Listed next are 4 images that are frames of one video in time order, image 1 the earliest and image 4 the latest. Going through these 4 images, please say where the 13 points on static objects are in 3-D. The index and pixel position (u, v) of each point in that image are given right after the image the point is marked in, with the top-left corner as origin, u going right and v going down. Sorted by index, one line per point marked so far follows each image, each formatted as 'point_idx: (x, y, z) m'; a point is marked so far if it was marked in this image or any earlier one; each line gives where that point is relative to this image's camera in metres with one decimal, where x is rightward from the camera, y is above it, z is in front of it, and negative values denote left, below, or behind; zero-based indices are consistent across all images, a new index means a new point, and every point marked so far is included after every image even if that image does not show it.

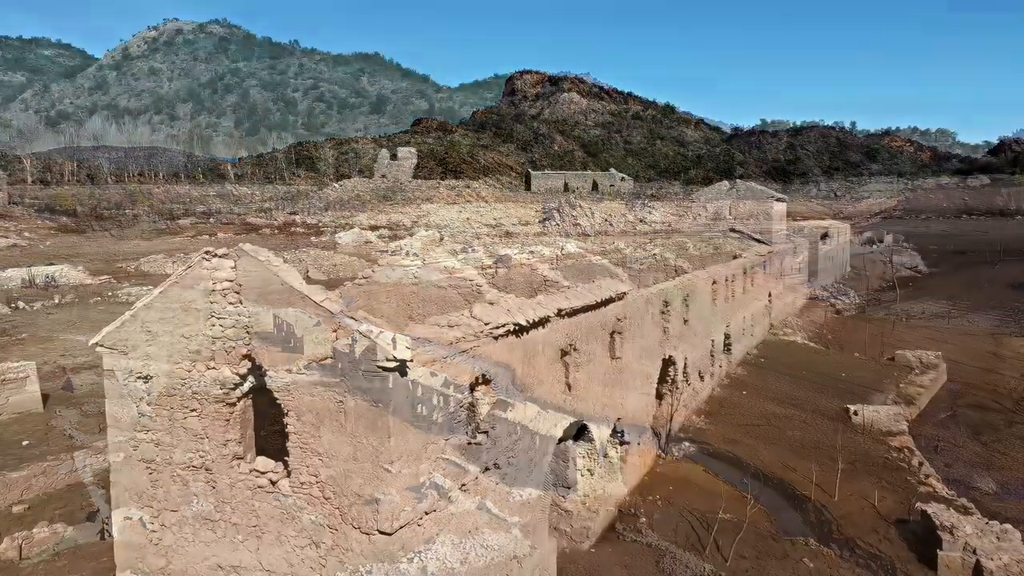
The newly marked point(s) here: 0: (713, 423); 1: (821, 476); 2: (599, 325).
0: (+3.5, -2.4, +10.8) m
1: (+4.5, -2.7, +9.1) m
2: (+1.0, -0.4, +7.3) m
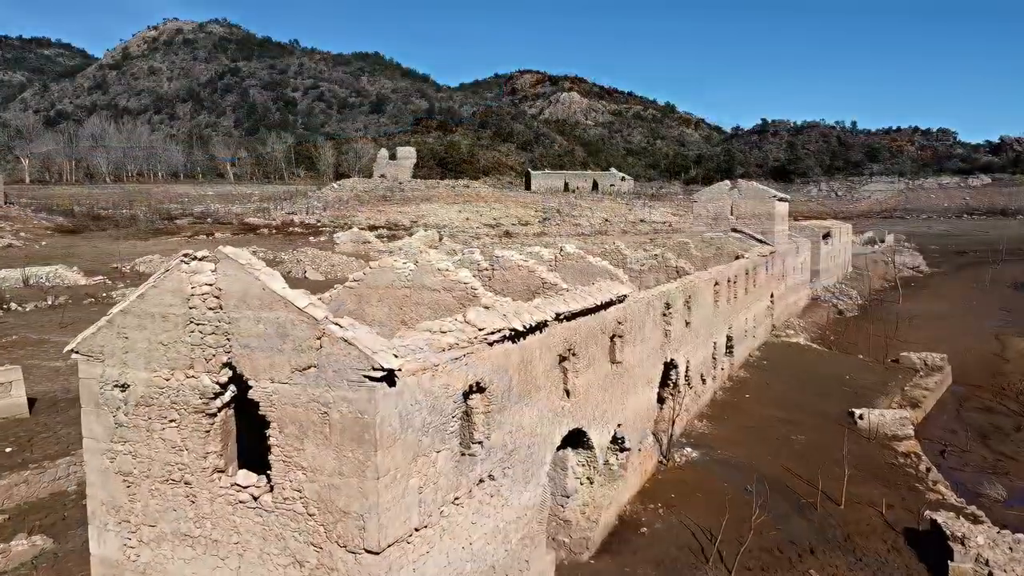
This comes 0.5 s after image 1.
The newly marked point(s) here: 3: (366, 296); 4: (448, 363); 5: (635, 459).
0: (+3.4, -2.4, +10.6) m
1: (+4.5, -2.8, +8.9) m
2: (+1.0, -0.5, +7.0) m
3: (-1.4, -0.1, +6.2) m
4: (-0.5, -0.5, +4.5) m
5: (+1.6, -2.3, +8.3) m
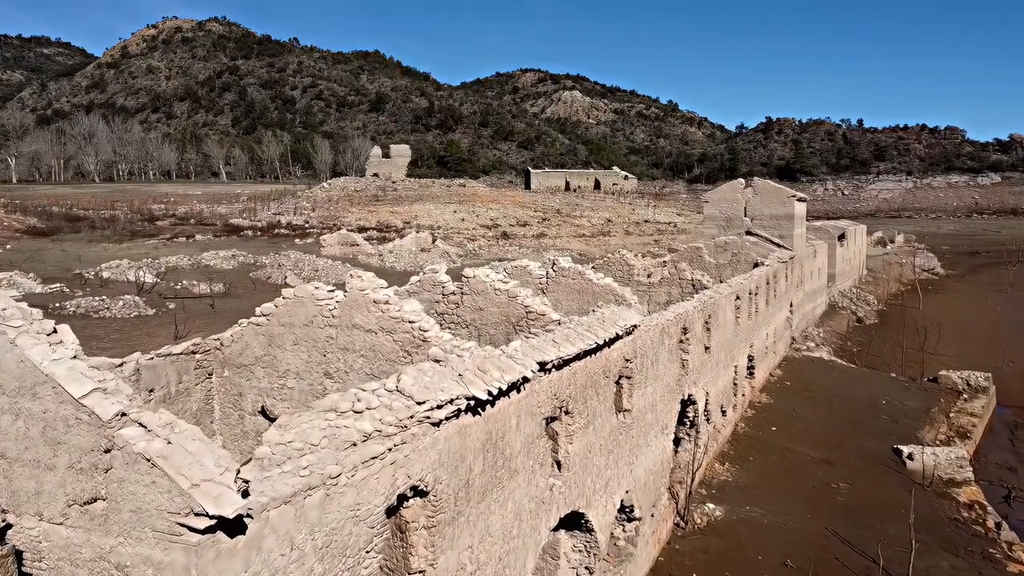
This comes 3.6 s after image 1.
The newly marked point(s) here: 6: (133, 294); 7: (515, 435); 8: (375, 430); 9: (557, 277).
0: (+3.2, -2.6, +8.9) m
1: (+4.3, -3.0, +7.2) m
2: (+0.8, -0.7, +5.3) m
3: (-1.7, -0.3, +4.4) m
4: (-0.7, -0.8, +2.8) m
5: (+1.4, -2.5, +6.5) m
6: (-11.0, -0.2, +18.1) m
7: (0.0, -0.9, +4.0) m
8: (-0.7, -0.7, +3.0) m
9: (+0.5, +0.1, +7.4) m
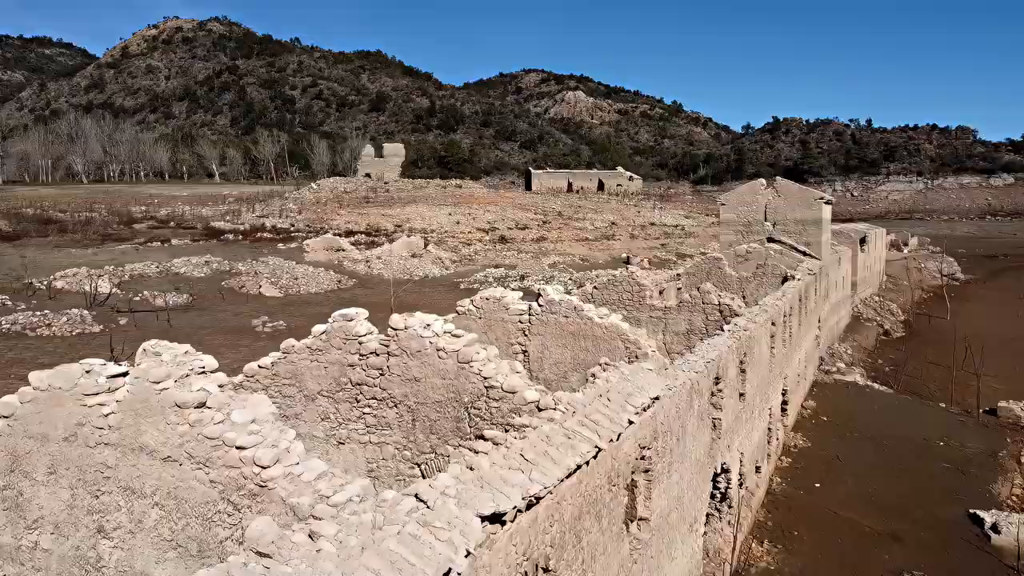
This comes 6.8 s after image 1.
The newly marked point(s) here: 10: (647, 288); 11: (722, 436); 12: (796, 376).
0: (+3.0, -3.0, +6.9) m
1: (+4.0, -3.4, +5.2) m
2: (+0.5, -1.0, +3.3) m
3: (-1.9, -0.7, +2.5) m
4: (-1.0, -1.1, +0.9) m
5: (+1.2, -2.9, +4.6) m
6: (-11.2, -0.5, +16.2) m
7: (-0.2, -1.3, +2.1) m
8: (-0.9, -1.0, +1.0) m
9: (+0.3, -0.2, +5.4) m
10: (+1.8, 0.0, +8.3) m
11: (+2.0, -1.4, +5.9) m
12: (+5.1, -1.6, +11.2) m
